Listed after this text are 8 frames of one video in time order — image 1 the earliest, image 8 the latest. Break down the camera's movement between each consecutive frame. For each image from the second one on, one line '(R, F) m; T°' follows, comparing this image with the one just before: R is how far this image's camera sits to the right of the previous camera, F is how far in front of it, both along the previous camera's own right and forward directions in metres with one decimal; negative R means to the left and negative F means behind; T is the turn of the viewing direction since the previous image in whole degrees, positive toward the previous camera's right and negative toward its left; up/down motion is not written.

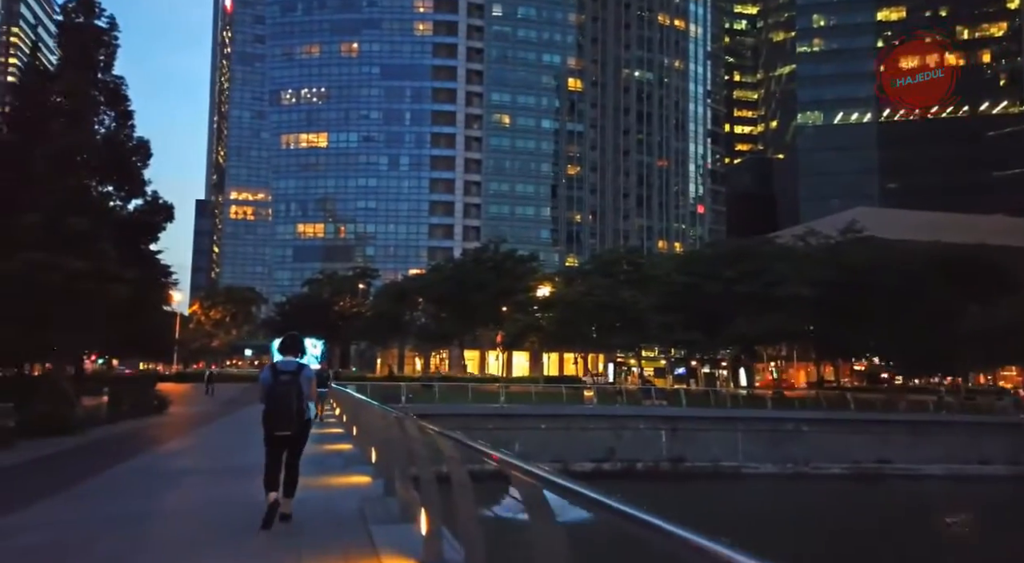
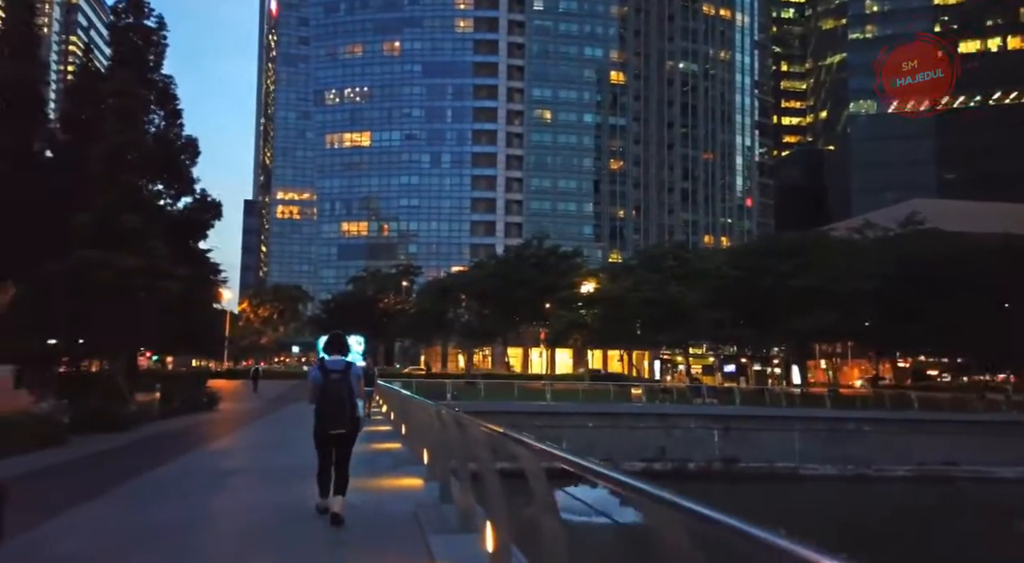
(-0.3, +0.6) m; -4°
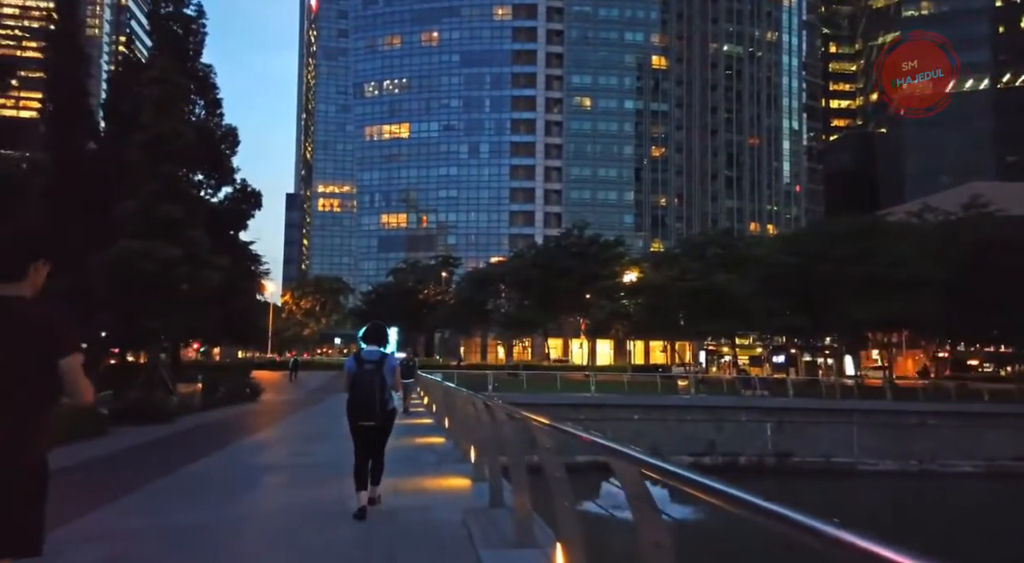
(-0.2, +0.9) m; -3°
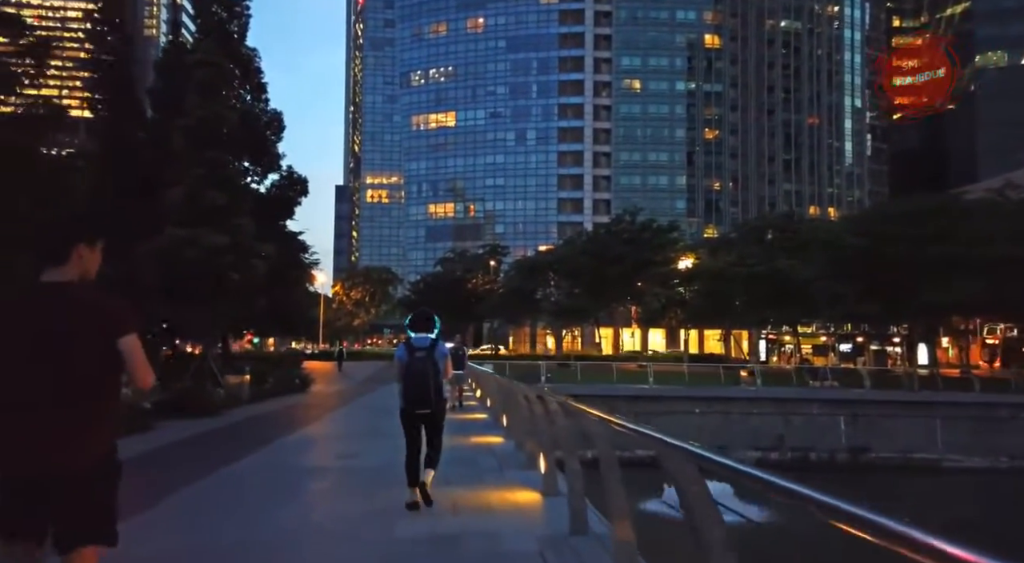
(-0.3, +1.4) m; -4°
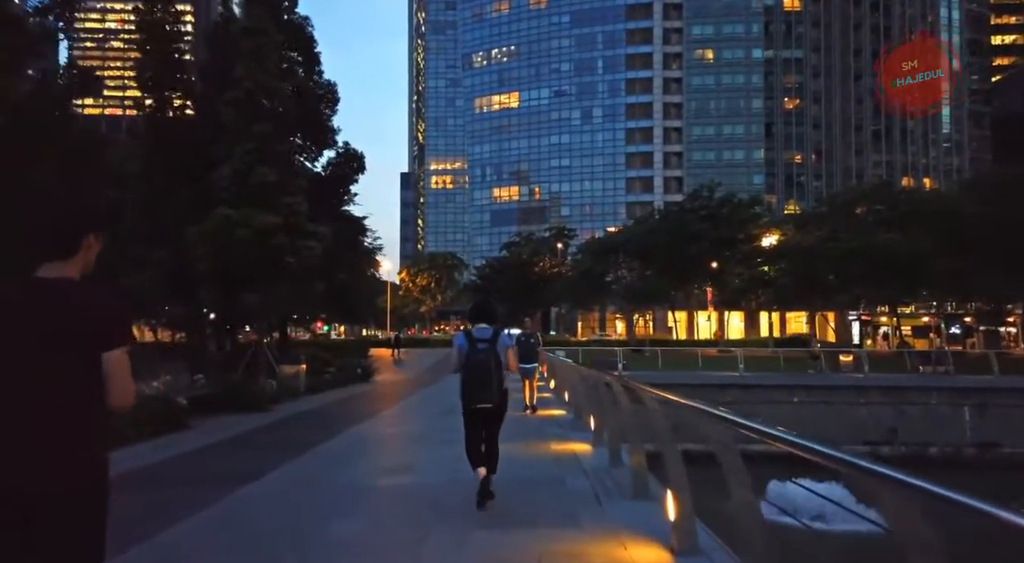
(-0.3, +2.4) m; -6°
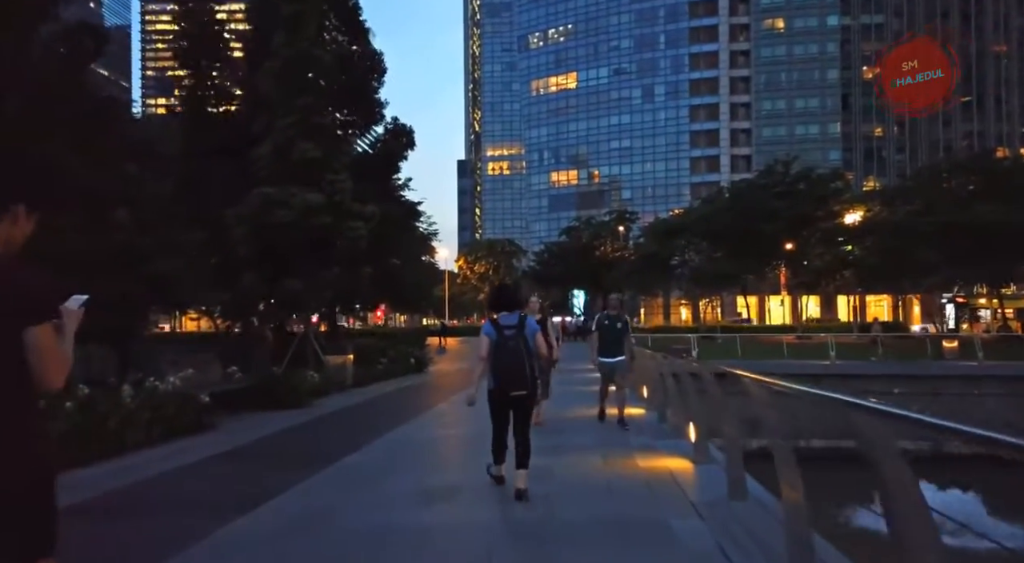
(-0.2, +2.1) m; -5°
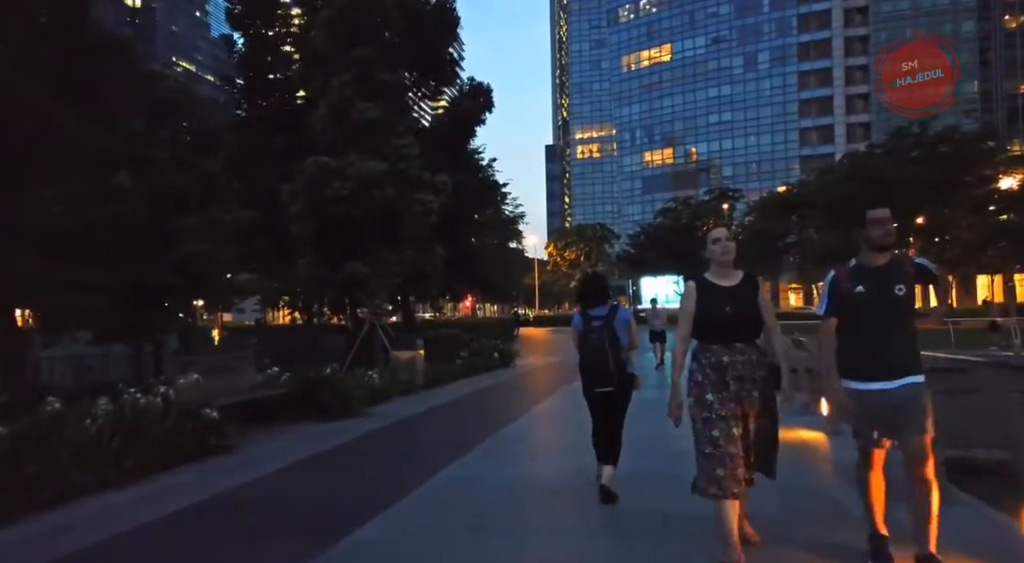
(-0.2, +3.5) m; -8°
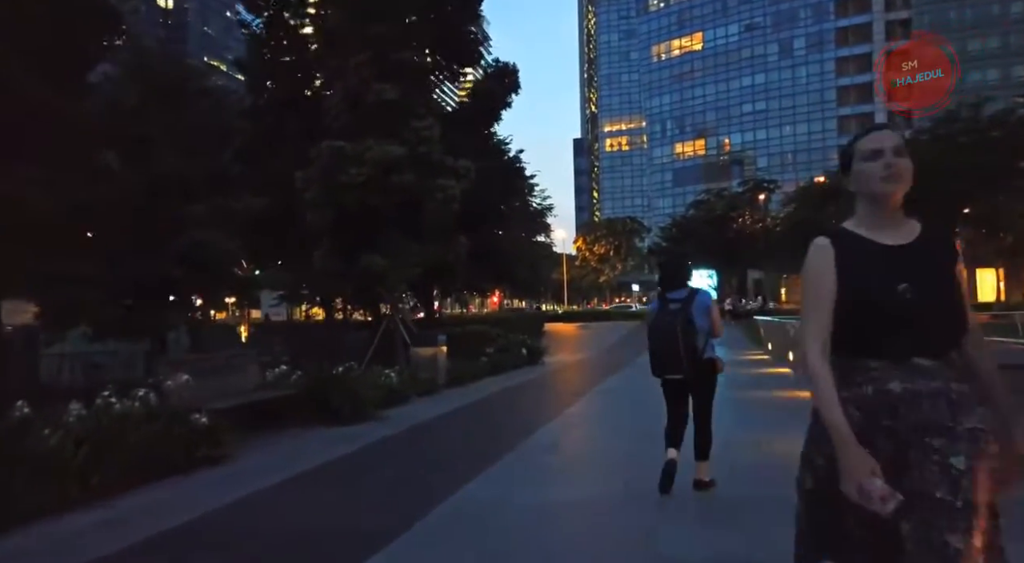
(0.0, +1.2) m; -2°
